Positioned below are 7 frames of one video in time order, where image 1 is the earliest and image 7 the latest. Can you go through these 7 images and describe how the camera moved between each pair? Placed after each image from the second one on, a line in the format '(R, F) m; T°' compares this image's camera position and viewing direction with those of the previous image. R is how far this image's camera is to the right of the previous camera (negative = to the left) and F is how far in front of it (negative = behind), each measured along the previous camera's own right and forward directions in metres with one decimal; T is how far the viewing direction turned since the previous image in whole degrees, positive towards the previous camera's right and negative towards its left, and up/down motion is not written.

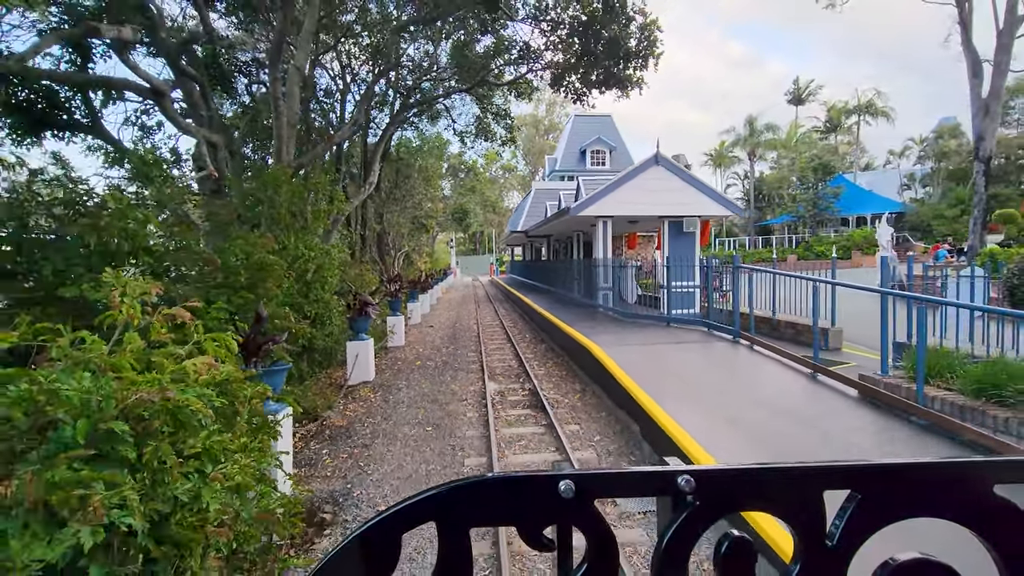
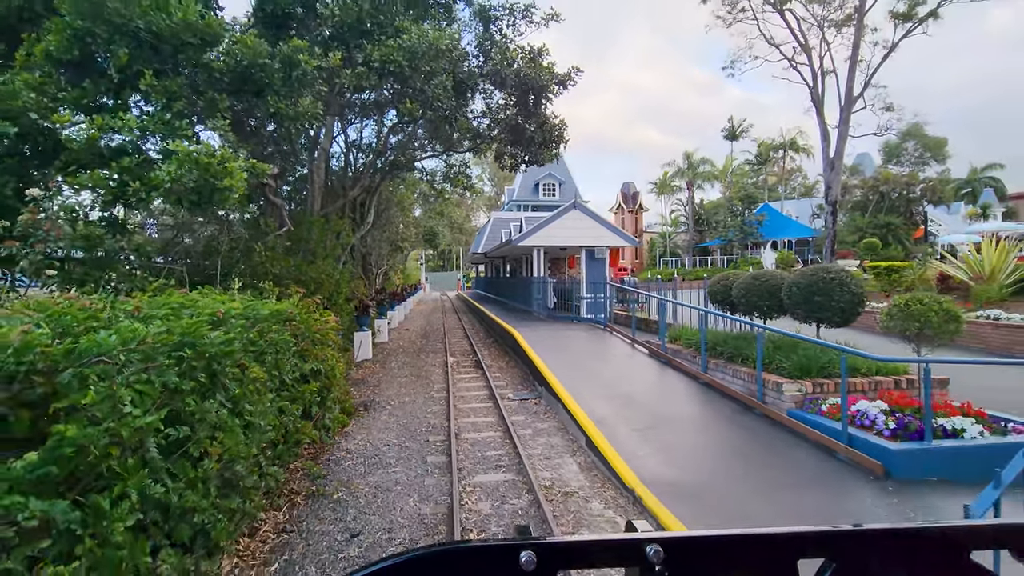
(+0.4, -4.7) m; +3°
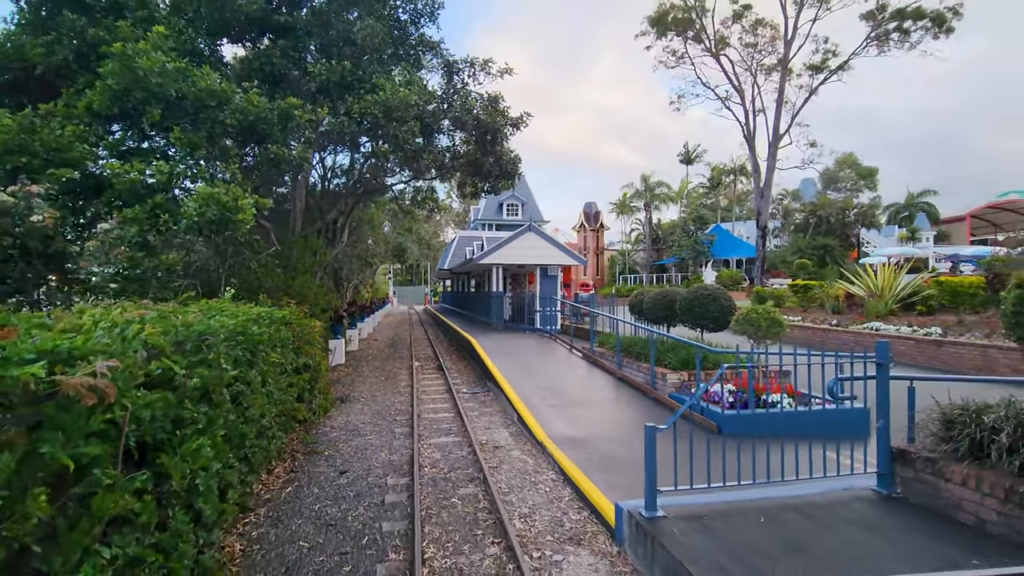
(+0.3, -2.0) m; +3°
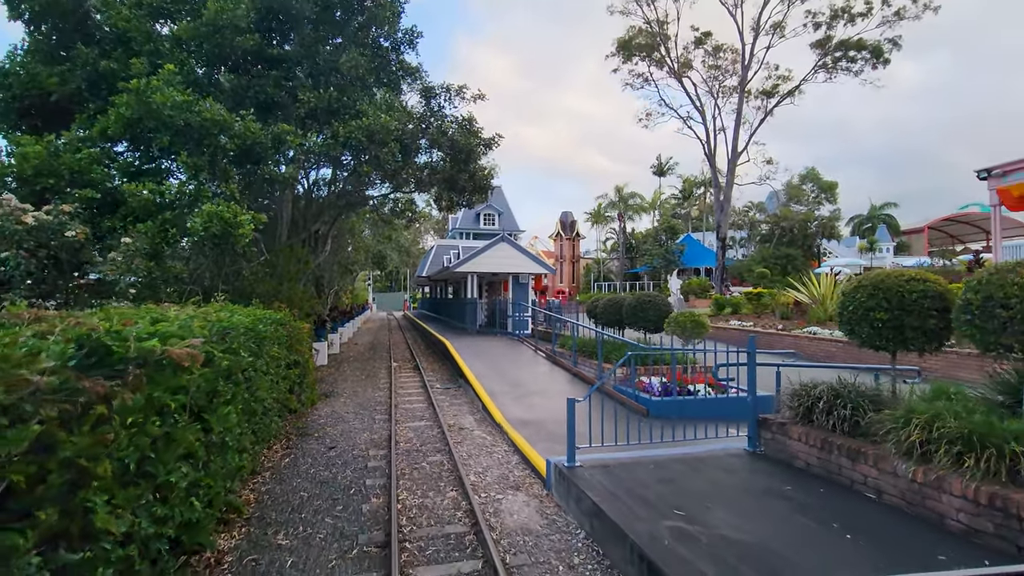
(+0.2, -1.3) m; +2°
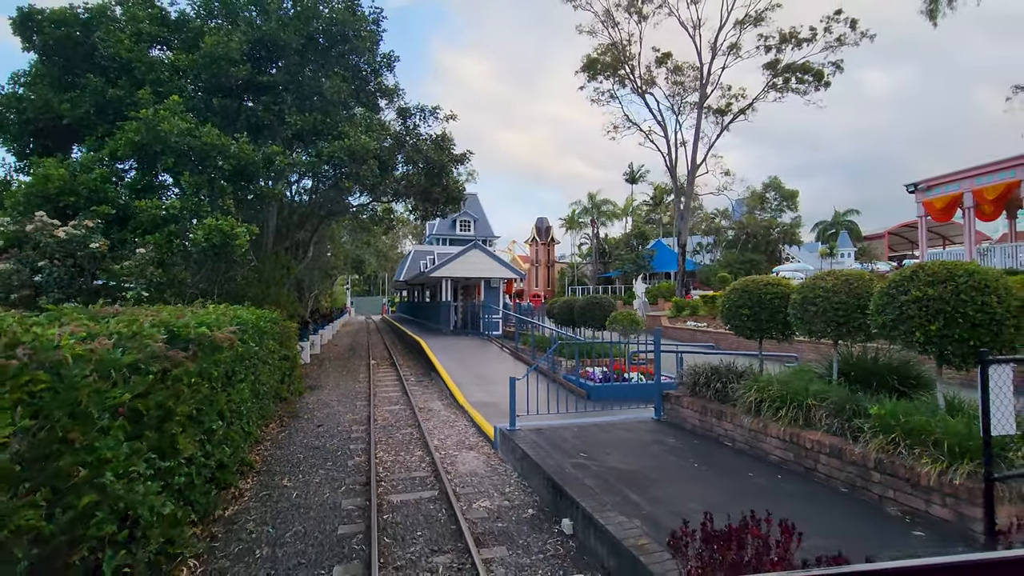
(+0.3, -1.5) m; +2°
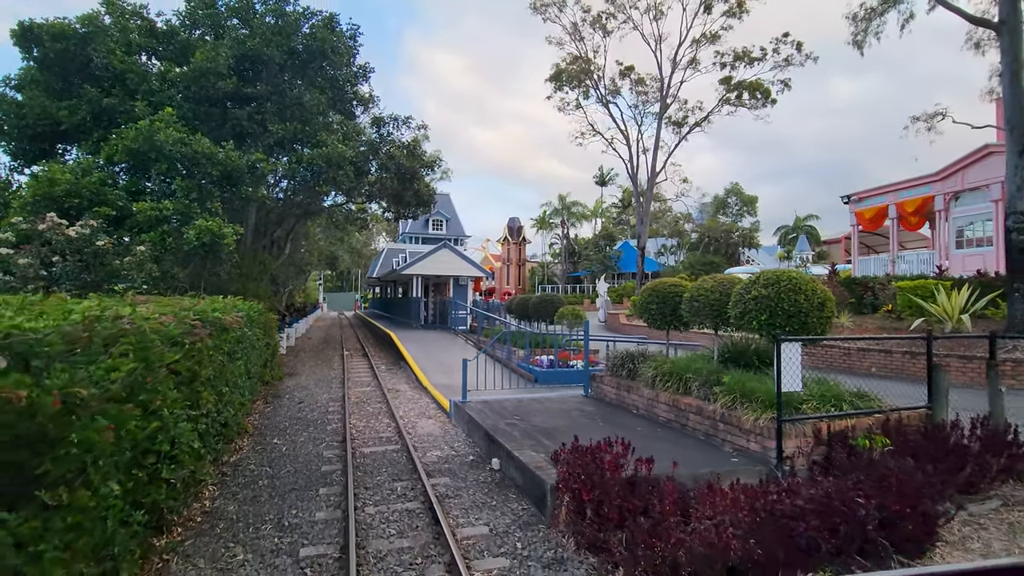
(+0.3, -1.5) m; +3°
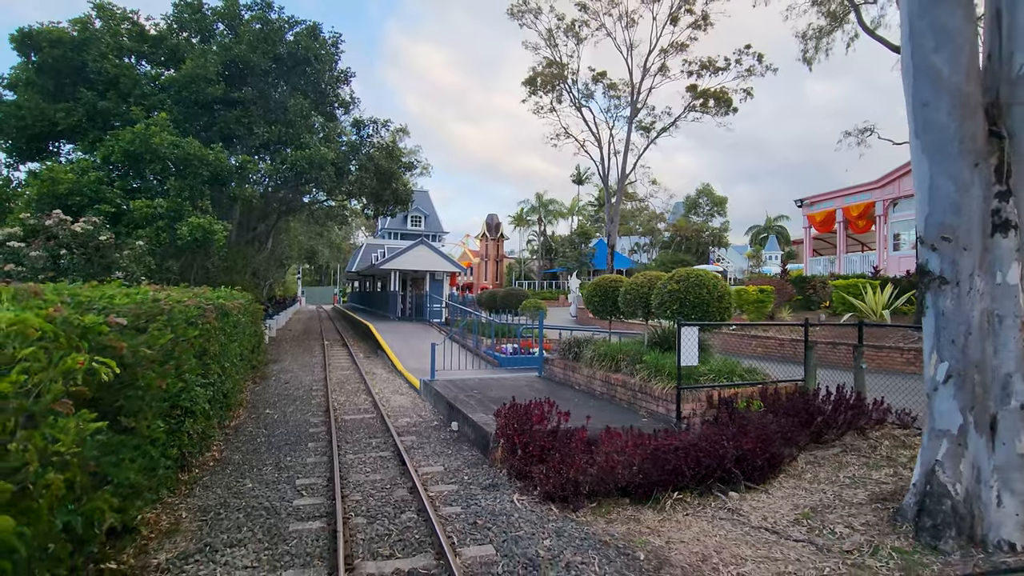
(+0.3, -1.3) m; +2°
